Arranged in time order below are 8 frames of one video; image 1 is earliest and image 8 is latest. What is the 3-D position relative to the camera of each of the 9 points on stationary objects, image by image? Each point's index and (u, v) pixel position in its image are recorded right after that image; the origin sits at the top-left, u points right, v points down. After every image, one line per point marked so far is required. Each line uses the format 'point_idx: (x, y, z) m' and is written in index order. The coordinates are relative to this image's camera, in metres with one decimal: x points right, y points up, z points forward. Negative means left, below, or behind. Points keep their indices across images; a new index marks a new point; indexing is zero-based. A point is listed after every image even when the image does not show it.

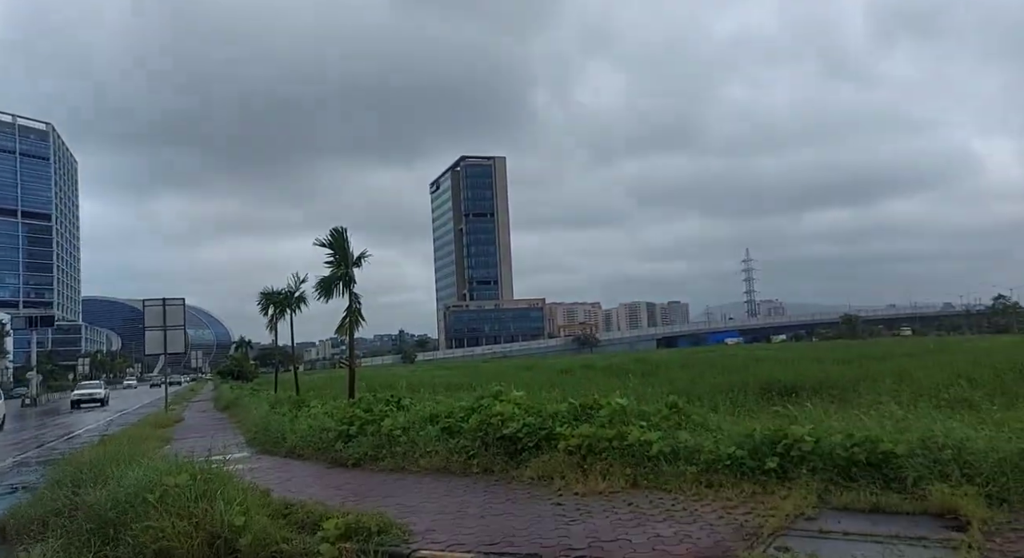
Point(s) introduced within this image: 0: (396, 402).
0: (-1.8, -1.8, +11.6) m
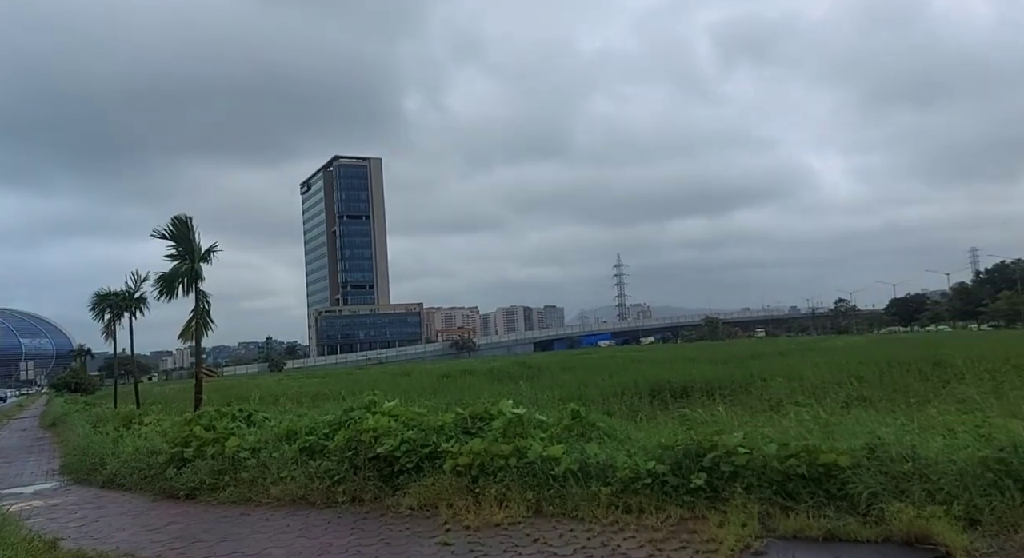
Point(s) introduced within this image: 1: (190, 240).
0: (-3.4, -1.7, +9.8) m
1: (-6.5, +0.8, +15.5) m
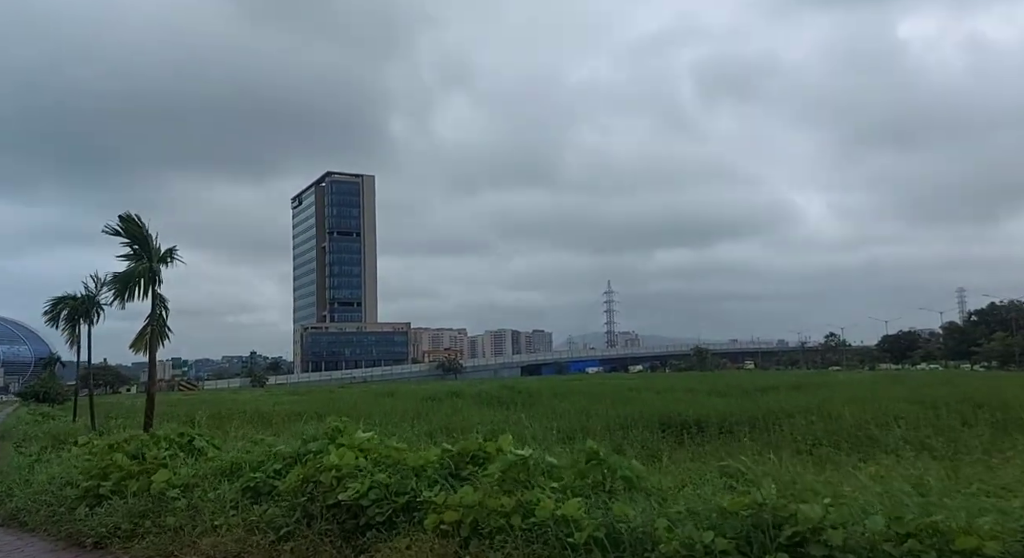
0: (-3.5, -1.7, +8.1) m
1: (-6.6, +0.8, +13.9) m
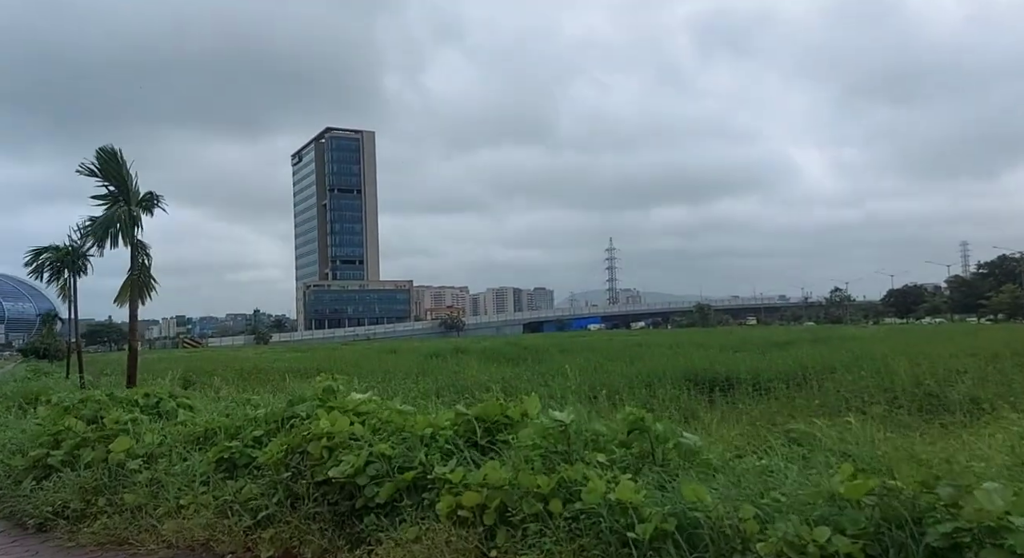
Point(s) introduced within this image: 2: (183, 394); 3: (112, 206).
0: (-3.3, -1.1, +7.0) m
1: (-6.4, +1.7, +12.6) m
2: (-3.6, -1.3, +8.5) m
3: (-6.5, +1.2, +12.5) m
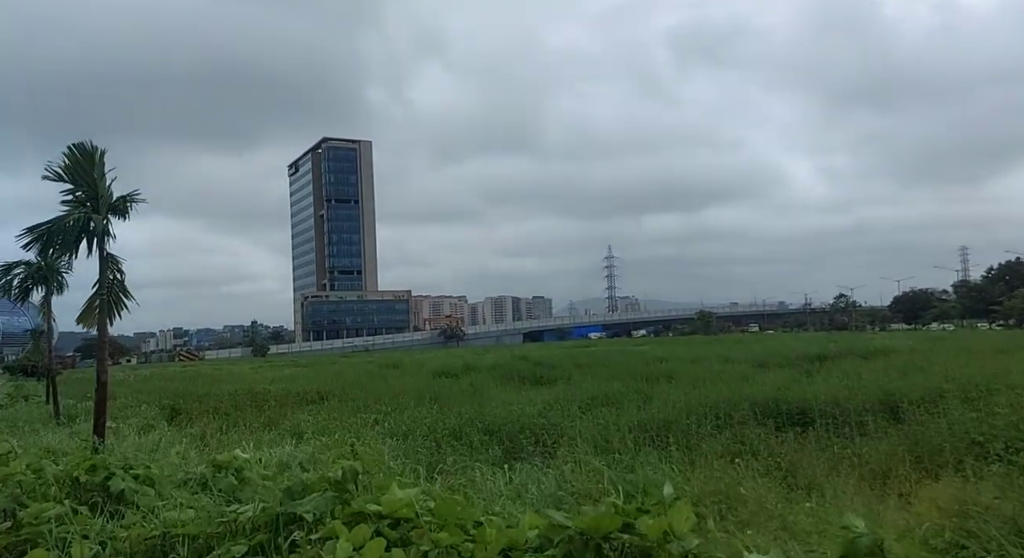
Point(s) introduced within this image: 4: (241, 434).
0: (-2.7, -1.3, +5.1) m
1: (-5.9, +1.4, +10.8) m
2: (-3.1, -1.5, +6.7) m
3: (-6.0, +0.9, +10.6) m
4: (-4.4, -2.5, +12.6) m
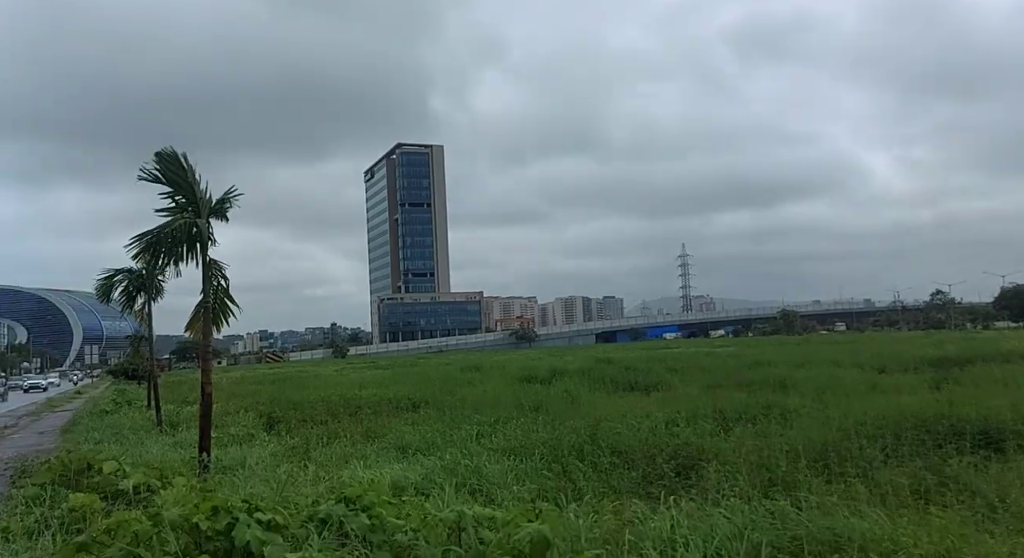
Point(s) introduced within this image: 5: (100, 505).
0: (-1.6, -1.4, +4.4) m
1: (-4.3, +1.3, +10.3) m
2: (-1.9, -1.6, +5.9) m
3: (-4.4, +0.8, +10.2) m
4: (-2.6, -2.6, +12.0) m
5: (-3.6, -1.8, +6.6) m
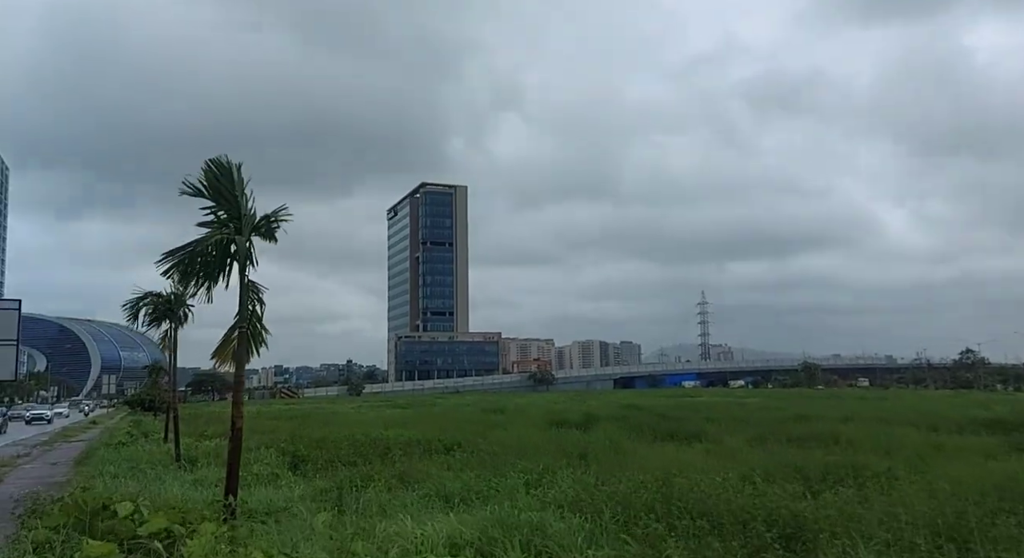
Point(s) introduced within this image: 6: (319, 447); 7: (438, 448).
0: (-1.0, -1.4, +3.4) m
1: (-3.4, +1.0, +9.5) m
2: (-1.2, -1.7, +4.9) m
3: (-3.6, +0.5, +9.4) m
4: (-1.9, -3.1, +11.0) m
5: (-2.9, -1.9, +5.7) m
6: (-4.7, -4.1, +18.9) m
7: (-1.6, -3.8, +17.7) m
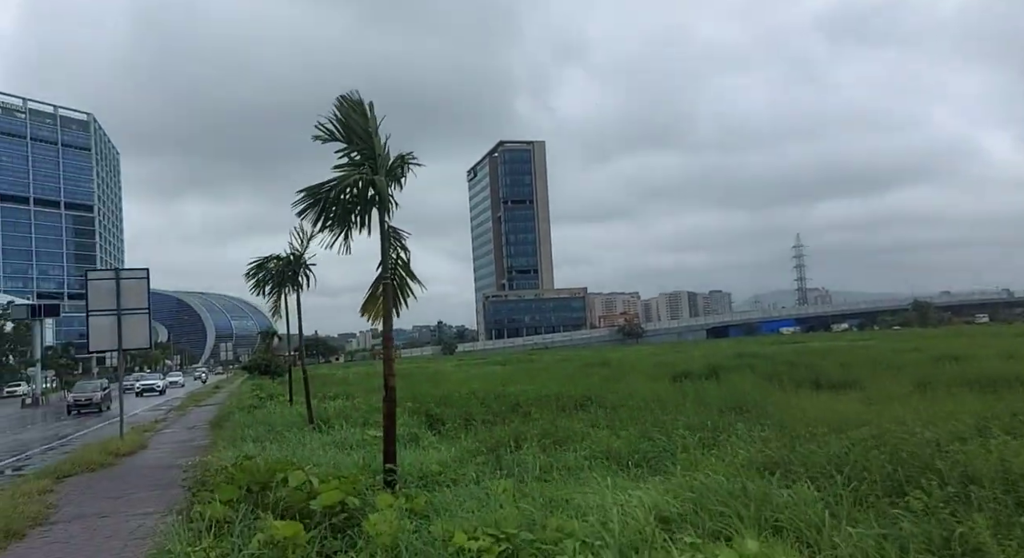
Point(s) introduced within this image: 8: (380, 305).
0: (+0.3, -1.1, +2.3) m
1: (-1.6, +1.6, +8.6) m
2: (+0.3, -1.2, +3.9) m
3: (-1.7, +1.1, +8.5) m
4: (+0.4, -2.3, +10.0) m
5: (-1.3, -1.5, +4.9) m
6: (-1.5, -3.0, +18.3) m
7: (+1.4, -2.6, +16.8) m
8: (-1.5, -0.3, +8.9) m
